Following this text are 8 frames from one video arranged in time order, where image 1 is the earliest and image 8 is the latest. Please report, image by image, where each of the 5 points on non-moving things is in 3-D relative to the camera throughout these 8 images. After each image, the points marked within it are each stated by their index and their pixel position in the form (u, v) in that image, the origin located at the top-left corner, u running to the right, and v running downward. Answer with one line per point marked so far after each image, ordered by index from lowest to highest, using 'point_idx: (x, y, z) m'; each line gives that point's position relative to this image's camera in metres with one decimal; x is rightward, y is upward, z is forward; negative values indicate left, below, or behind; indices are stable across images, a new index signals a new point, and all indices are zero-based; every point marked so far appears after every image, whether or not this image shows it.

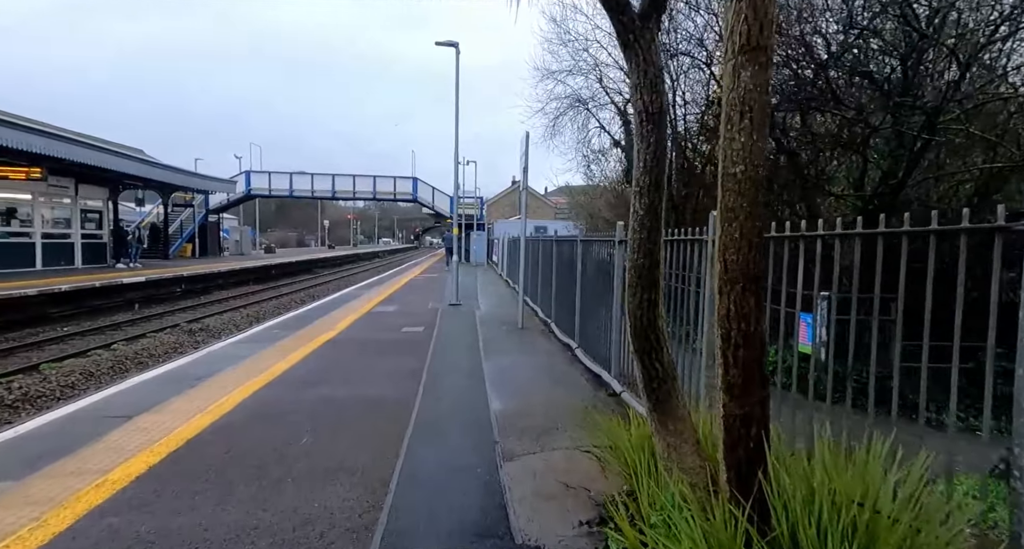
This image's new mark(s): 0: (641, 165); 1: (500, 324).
0: (+0.6, +0.5, +2.4) m
1: (-0.2, -1.0, +10.0) m
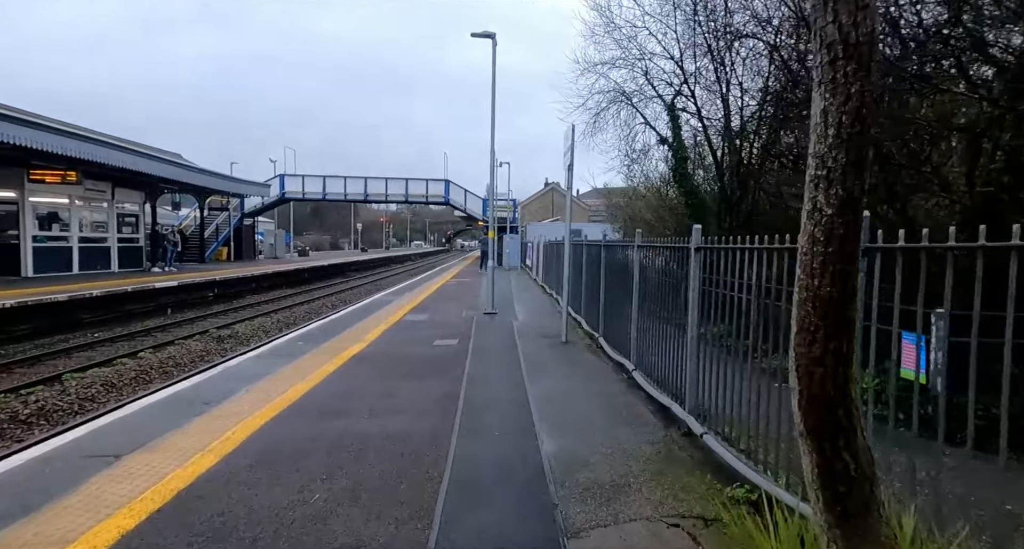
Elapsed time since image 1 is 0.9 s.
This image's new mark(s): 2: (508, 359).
0: (+0.9, +0.4, +1.4) m
1: (+0.5, -1.1, +9.1) m
2: (-0.1, -1.2, +7.4) m
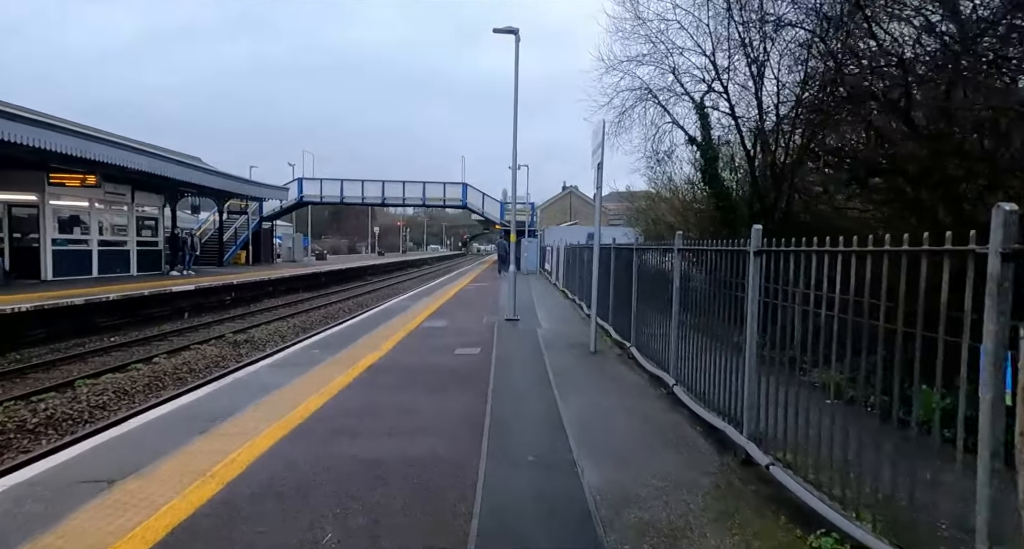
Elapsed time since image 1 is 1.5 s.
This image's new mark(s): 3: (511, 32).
0: (+1.1, +0.4, +0.9) m
1: (+0.9, -1.2, +8.5) m
2: (+0.3, -1.3, +6.9) m
3: (0.0, +5.5, +11.8) m
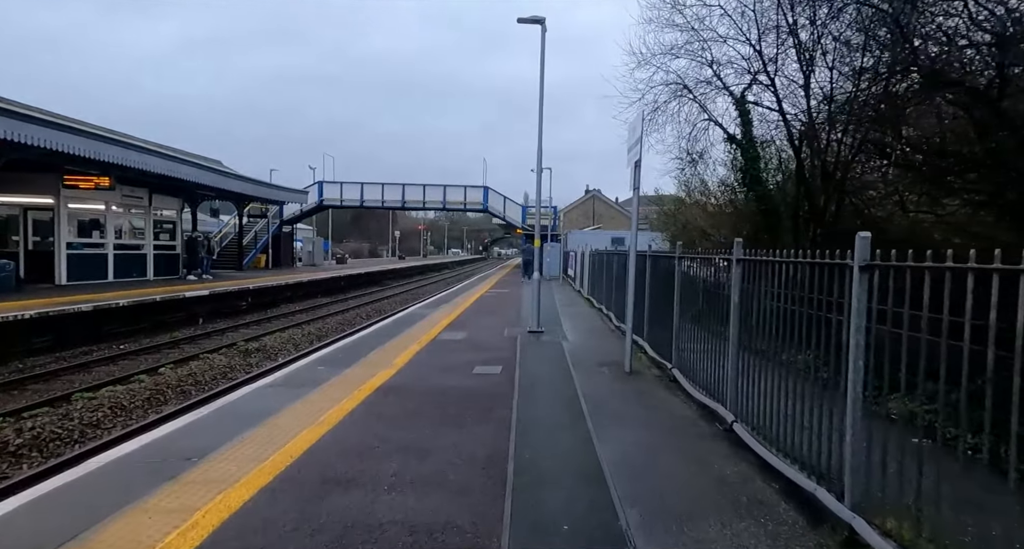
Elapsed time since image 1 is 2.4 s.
0: (+1.1, +0.3, 0.0) m
1: (+1.3, -1.4, +7.6) m
2: (+0.6, -1.5, +6.0) m
3: (+0.5, +5.4, +11.0) m
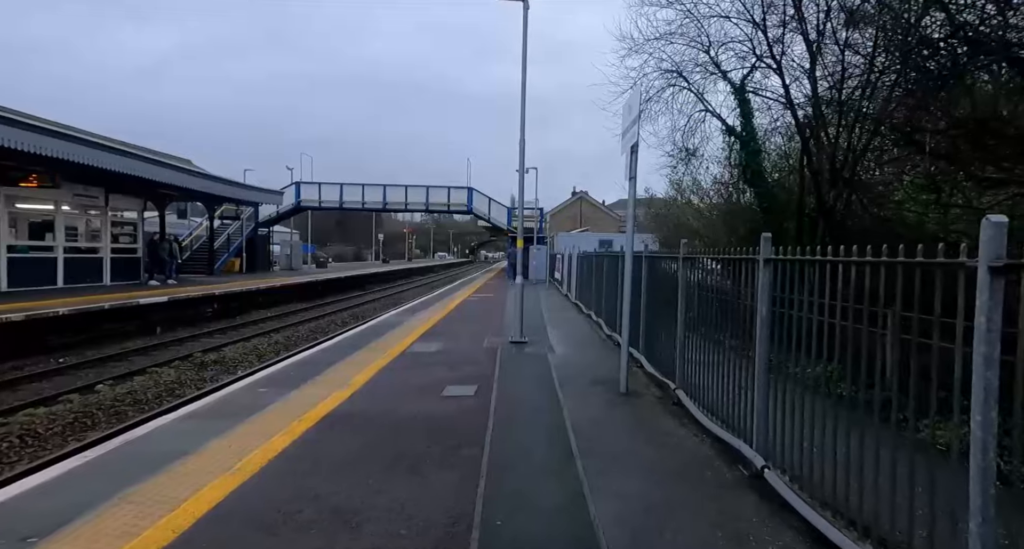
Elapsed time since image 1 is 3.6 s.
0: (+1.0, +0.3, -1.0) m
1: (+1.0, -1.4, +6.6) m
2: (+0.4, -1.5, +4.9) m
3: (+0.1, +5.3, +10.0) m
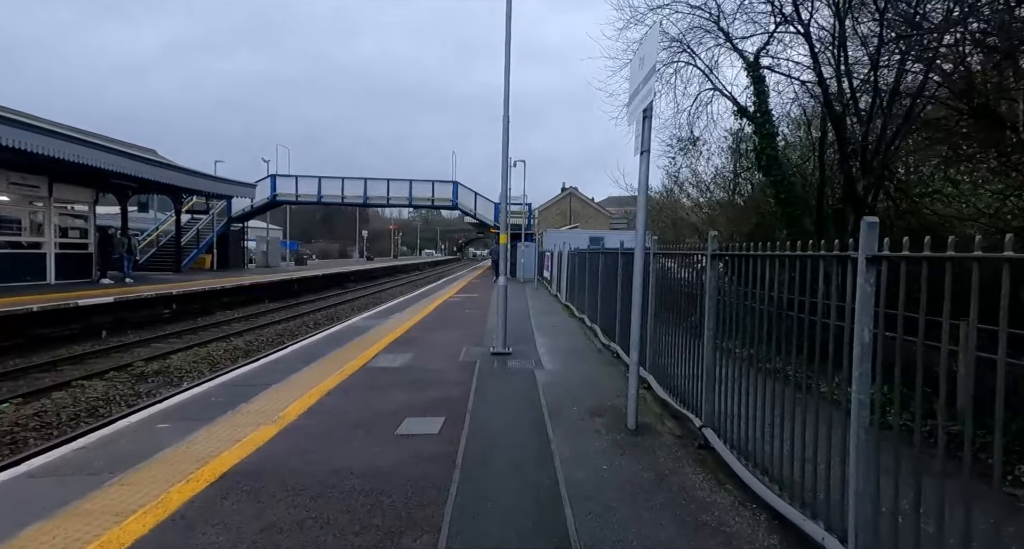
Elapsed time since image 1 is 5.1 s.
0: (+1.0, +0.2, -2.4) m
1: (+0.8, -1.4, +5.2) m
2: (+0.2, -1.5, +3.5) m
3: (-0.2, +5.3, +8.5) m
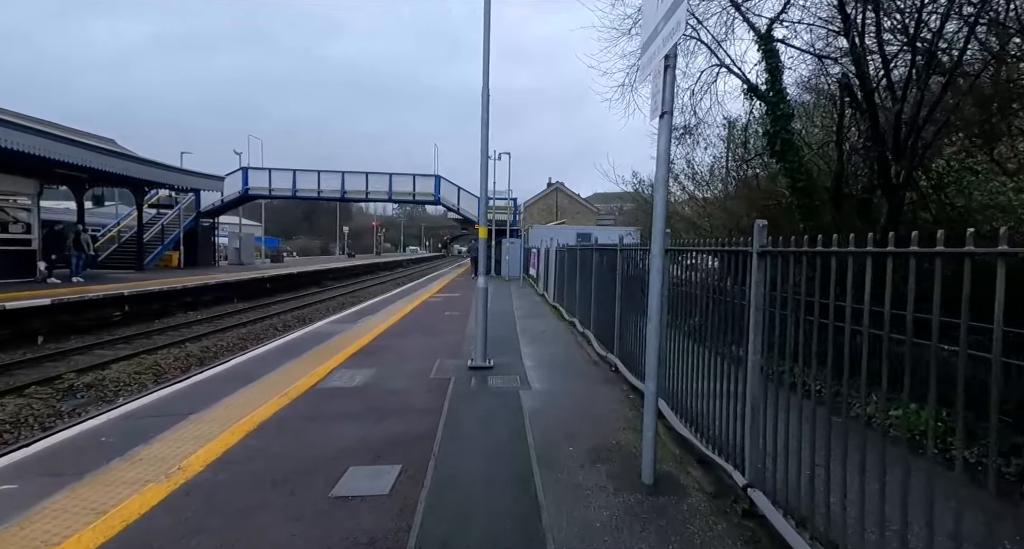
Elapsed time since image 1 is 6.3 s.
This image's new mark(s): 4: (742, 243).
0: (+1.0, +0.1, -3.7) m
1: (+0.6, -1.5, +3.9) m
2: (0.0, -1.6, +2.3) m
3: (-0.4, +5.3, +7.2) m
4: (+1.7, +0.2, +4.0) m
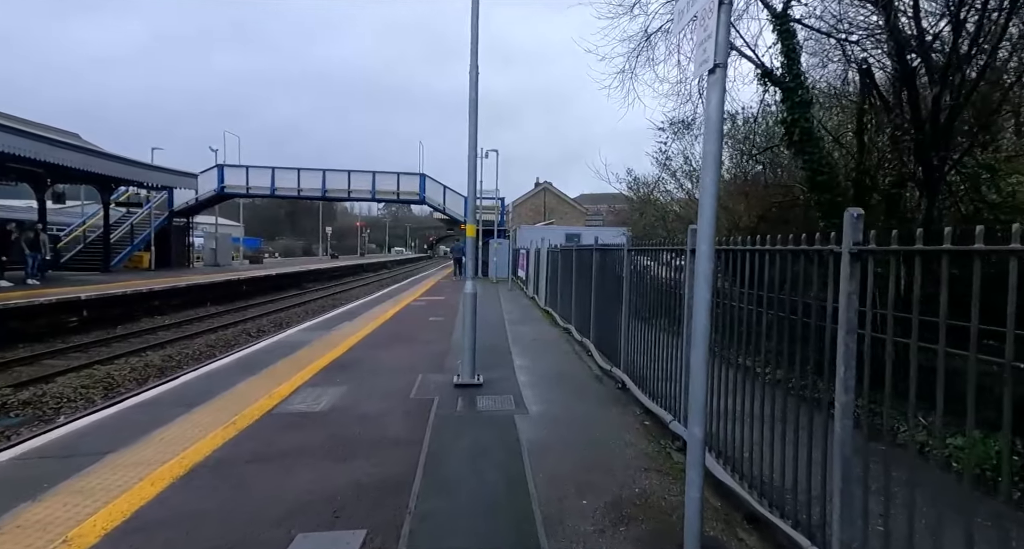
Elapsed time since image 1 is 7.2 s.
0: (+1.2, +0.1, -4.5) m
1: (+0.6, -1.5, +3.0) m
2: (+0.1, -1.6, +1.4) m
3: (-0.5, +5.2, +6.3) m
4: (+1.7, +0.2, +3.1) m
